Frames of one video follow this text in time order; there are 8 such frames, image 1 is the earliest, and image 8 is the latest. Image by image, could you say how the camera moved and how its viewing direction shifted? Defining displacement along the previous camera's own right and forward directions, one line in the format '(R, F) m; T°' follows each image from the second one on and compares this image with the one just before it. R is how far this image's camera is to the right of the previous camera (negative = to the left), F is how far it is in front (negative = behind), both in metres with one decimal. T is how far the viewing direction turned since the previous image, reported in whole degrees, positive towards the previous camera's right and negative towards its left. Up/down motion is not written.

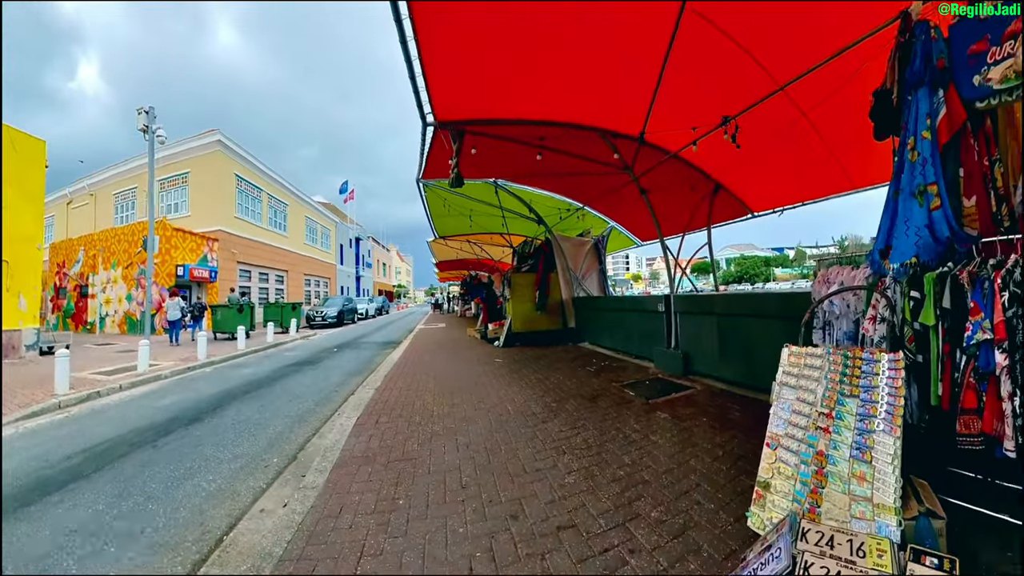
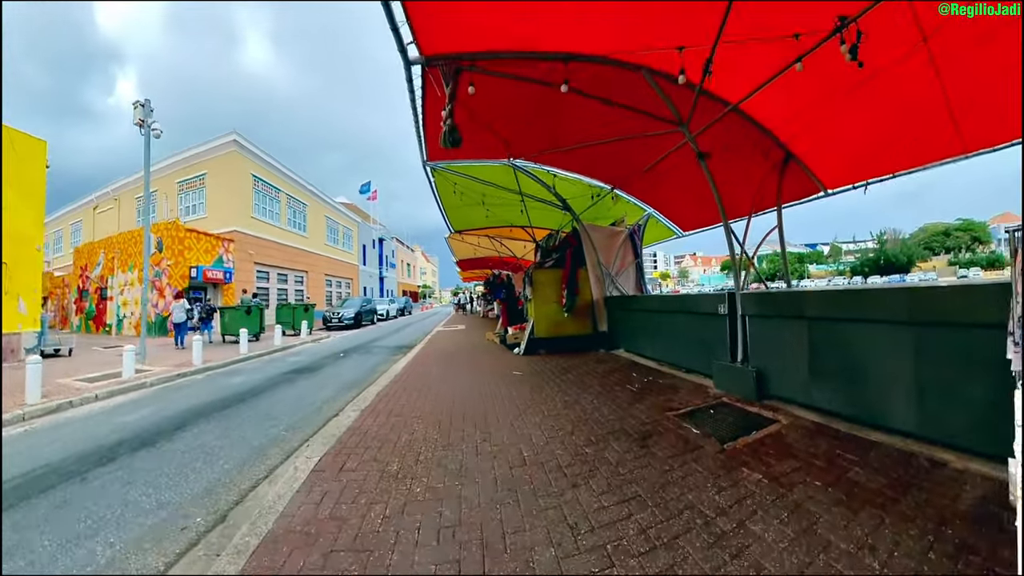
(+0.1, +1.4) m; -4°
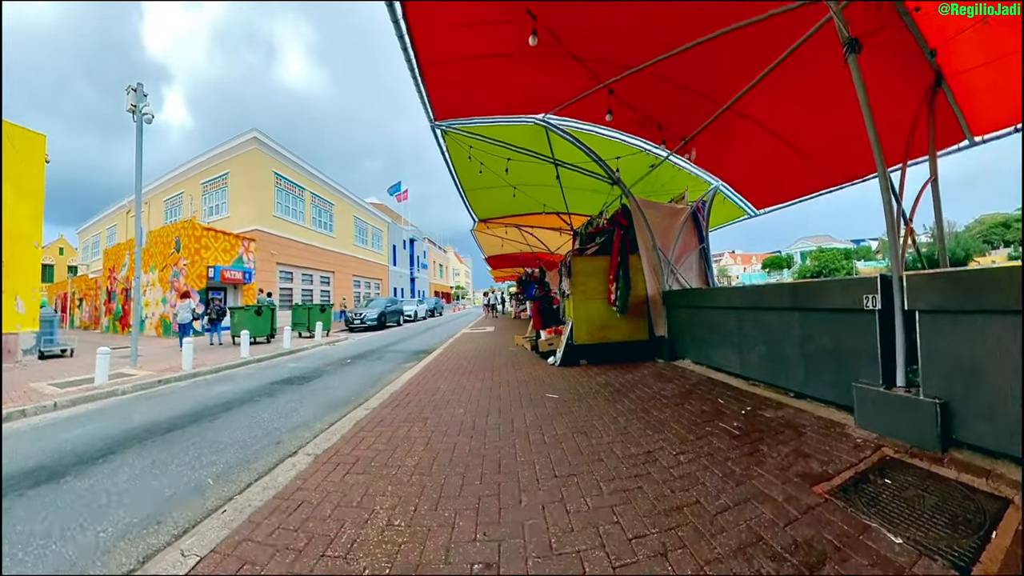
(0.0, +1.8) m; -5°
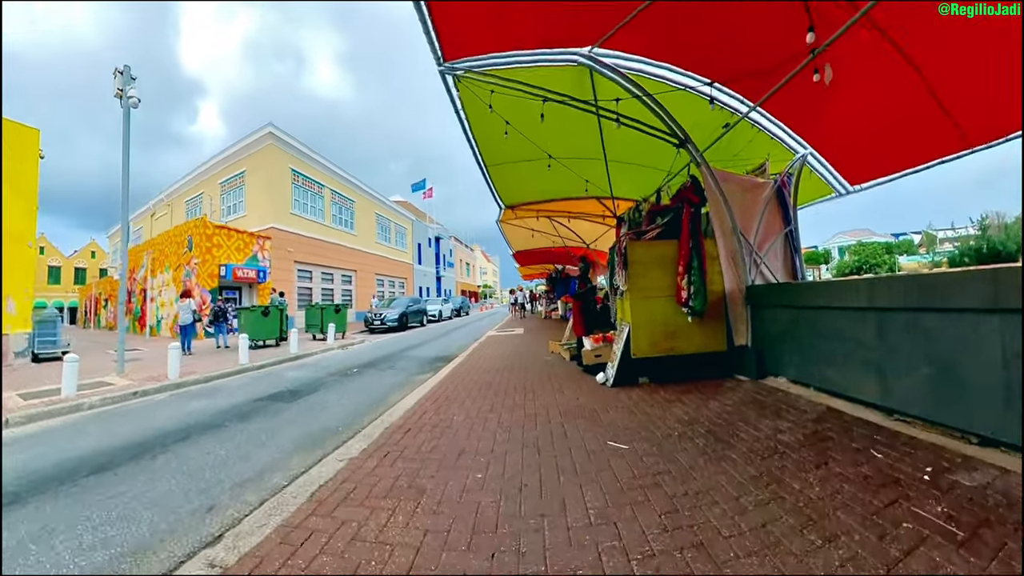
(-0.1, +1.5) m; -4°
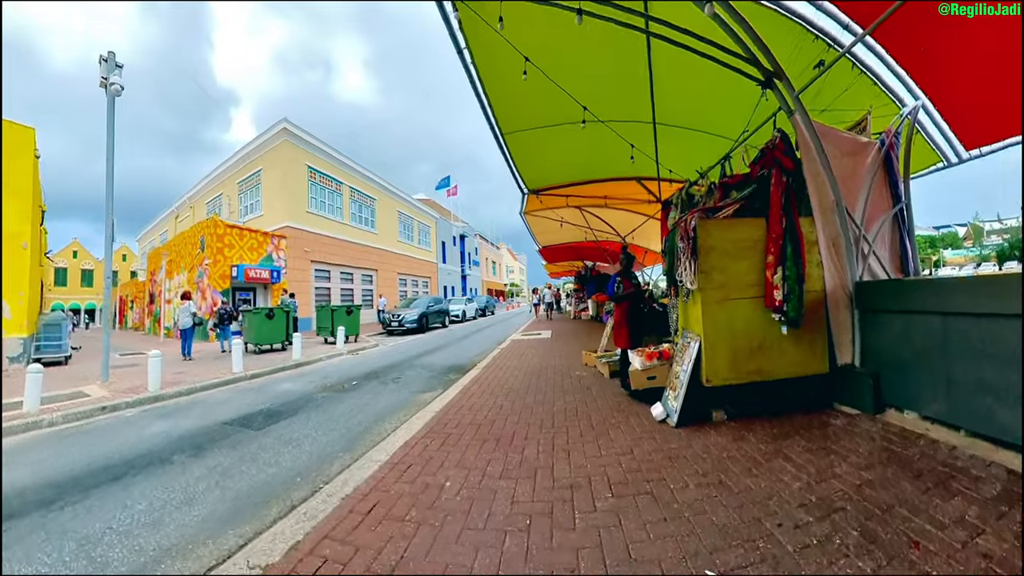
(0.0, +1.2) m; -4°
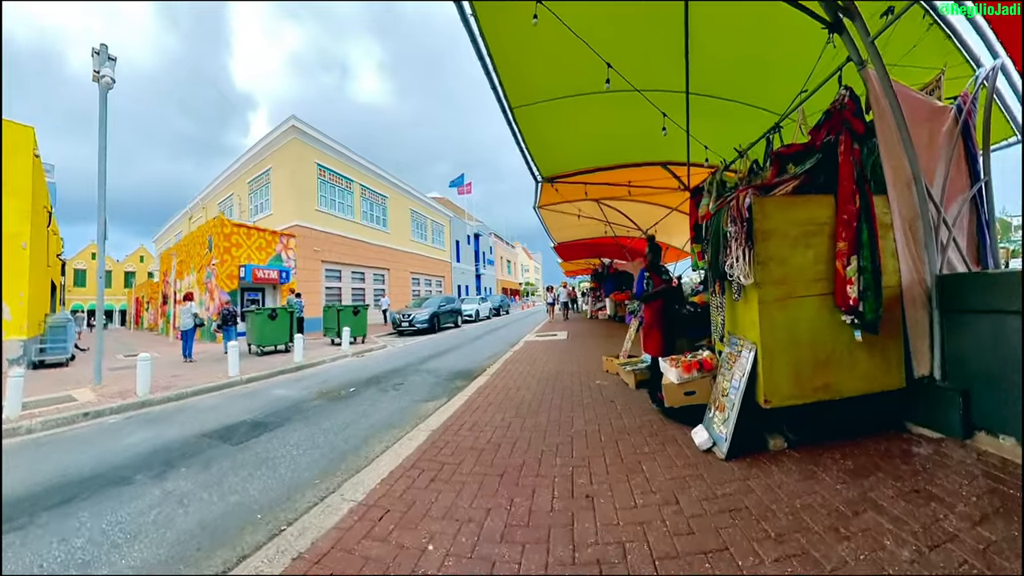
(+0.1, +0.6) m; -2°
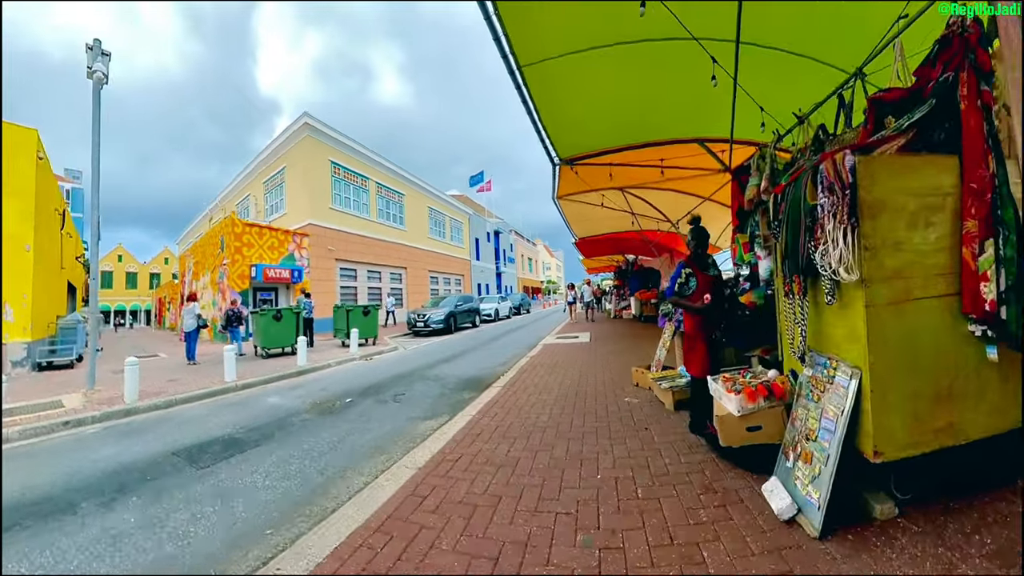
(+0.1, +0.7) m; -3°
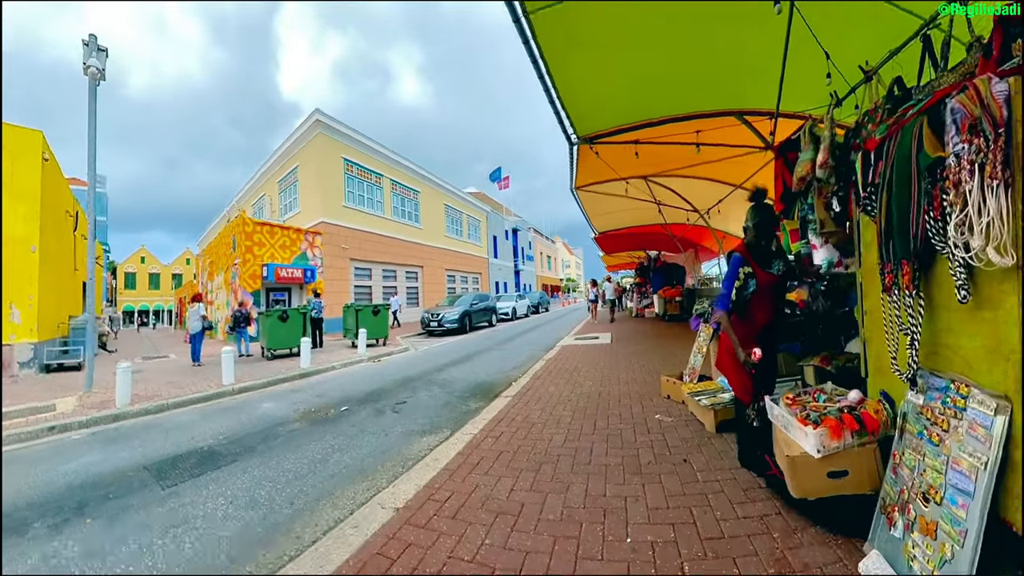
(+0.1, +0.6) m; -3°
